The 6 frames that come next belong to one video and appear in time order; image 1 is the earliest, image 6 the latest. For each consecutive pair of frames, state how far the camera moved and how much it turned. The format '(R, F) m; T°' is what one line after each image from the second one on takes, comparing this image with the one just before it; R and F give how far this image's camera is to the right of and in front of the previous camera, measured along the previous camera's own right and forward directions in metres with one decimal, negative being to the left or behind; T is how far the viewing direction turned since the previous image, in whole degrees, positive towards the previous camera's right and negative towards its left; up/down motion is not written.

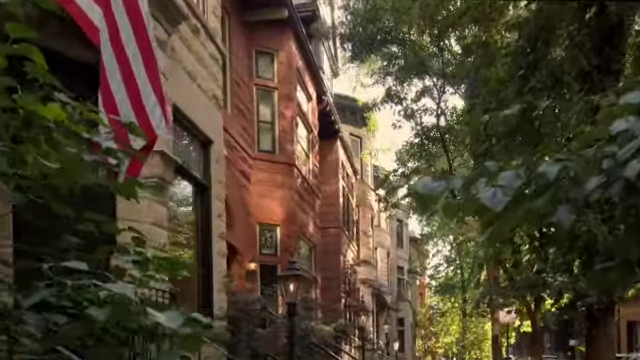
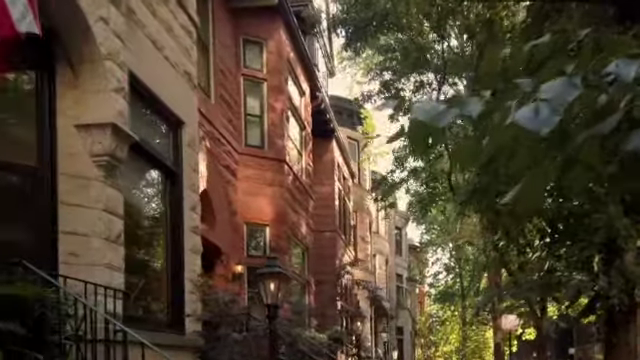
(+0.1, +1.1) m; 0°
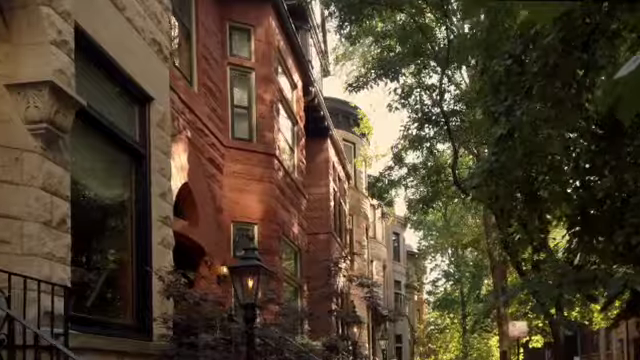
(0.0, +1.1) m; 0°
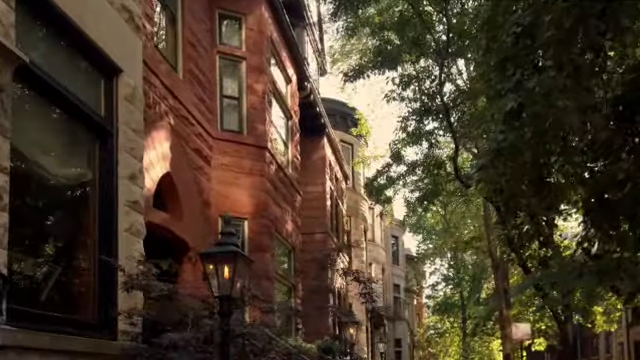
(0.0, +0.8) m; 0°
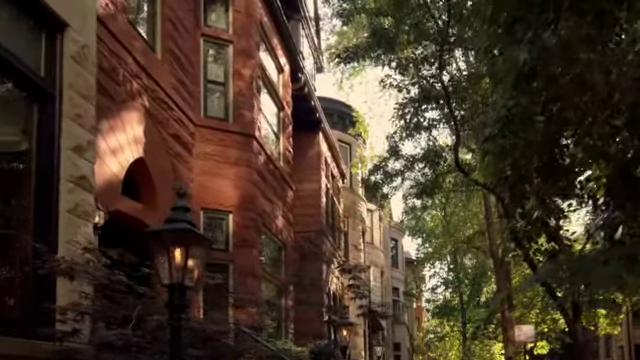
(+0.1, +1.0) m; 0°
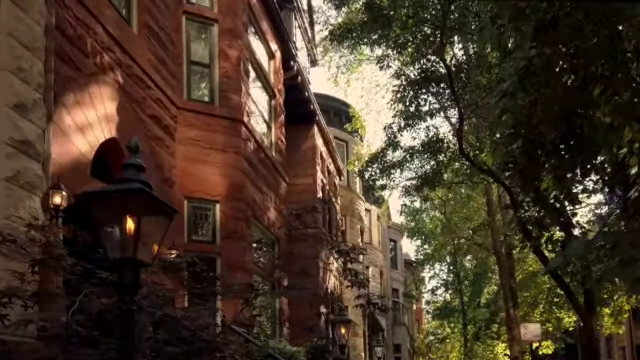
(0.0, +0.9) m; 0°
